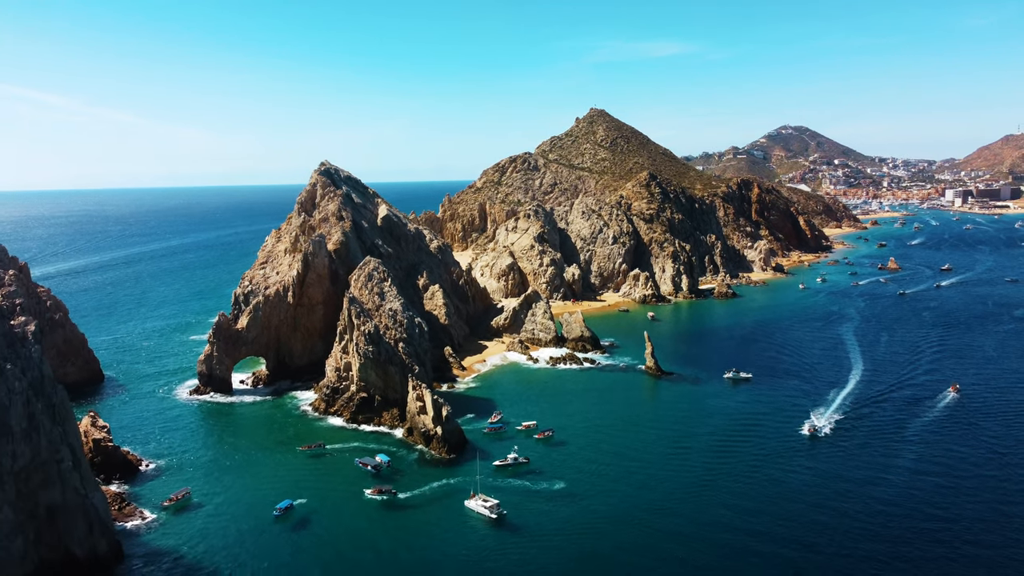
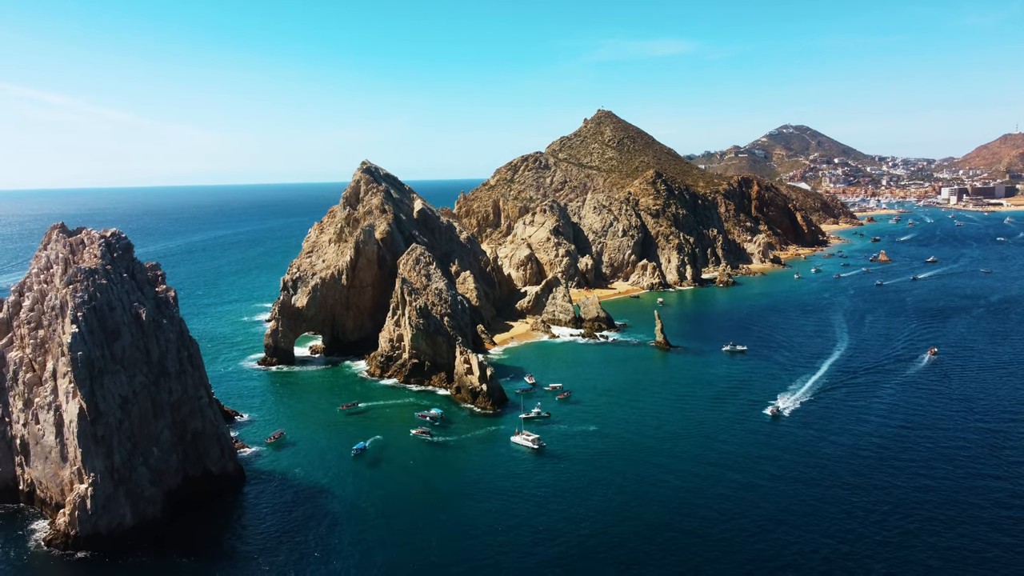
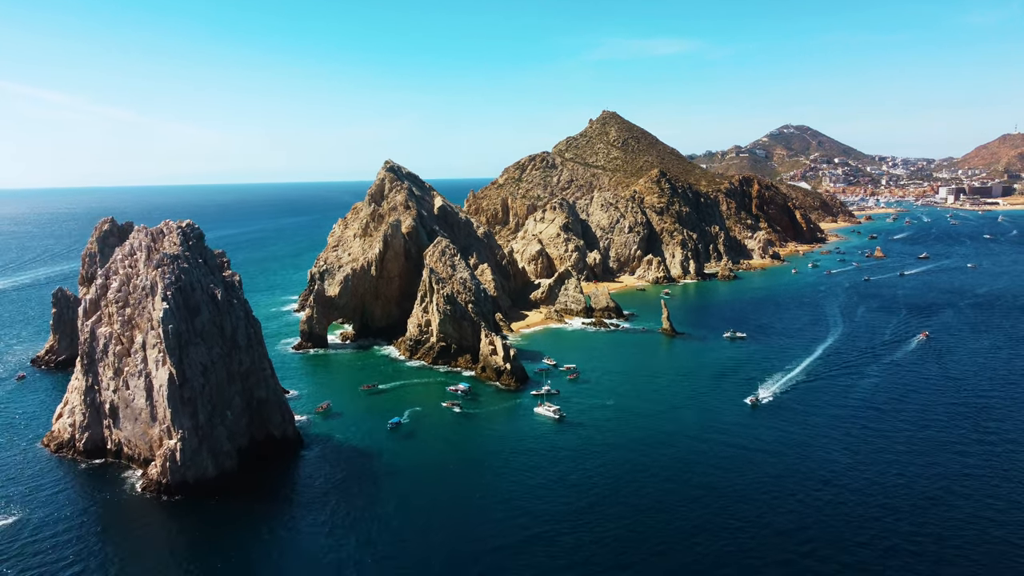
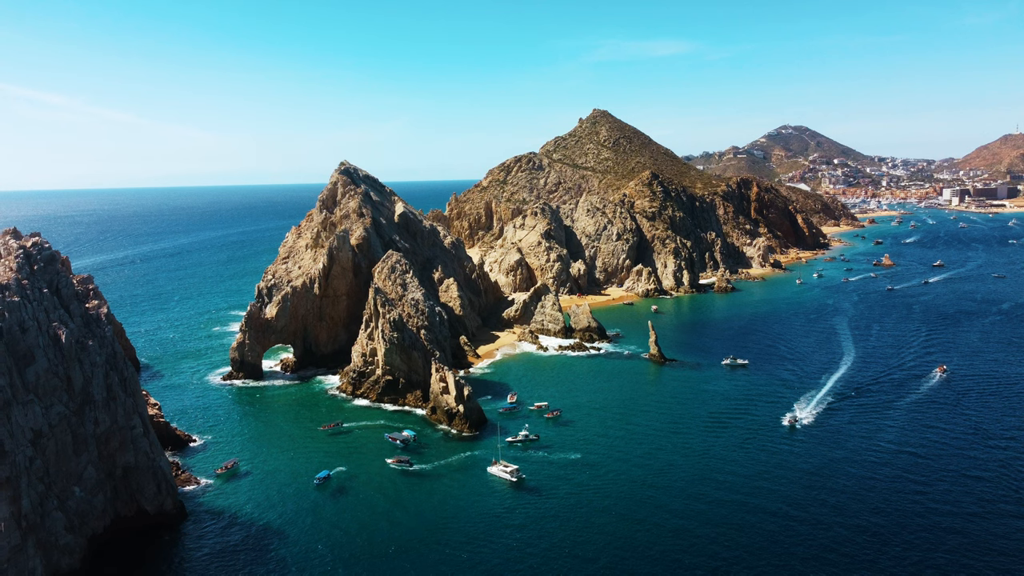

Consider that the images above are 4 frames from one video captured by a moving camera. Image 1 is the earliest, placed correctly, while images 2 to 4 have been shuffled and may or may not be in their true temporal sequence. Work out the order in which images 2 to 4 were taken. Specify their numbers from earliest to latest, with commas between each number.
4, 2, 3
